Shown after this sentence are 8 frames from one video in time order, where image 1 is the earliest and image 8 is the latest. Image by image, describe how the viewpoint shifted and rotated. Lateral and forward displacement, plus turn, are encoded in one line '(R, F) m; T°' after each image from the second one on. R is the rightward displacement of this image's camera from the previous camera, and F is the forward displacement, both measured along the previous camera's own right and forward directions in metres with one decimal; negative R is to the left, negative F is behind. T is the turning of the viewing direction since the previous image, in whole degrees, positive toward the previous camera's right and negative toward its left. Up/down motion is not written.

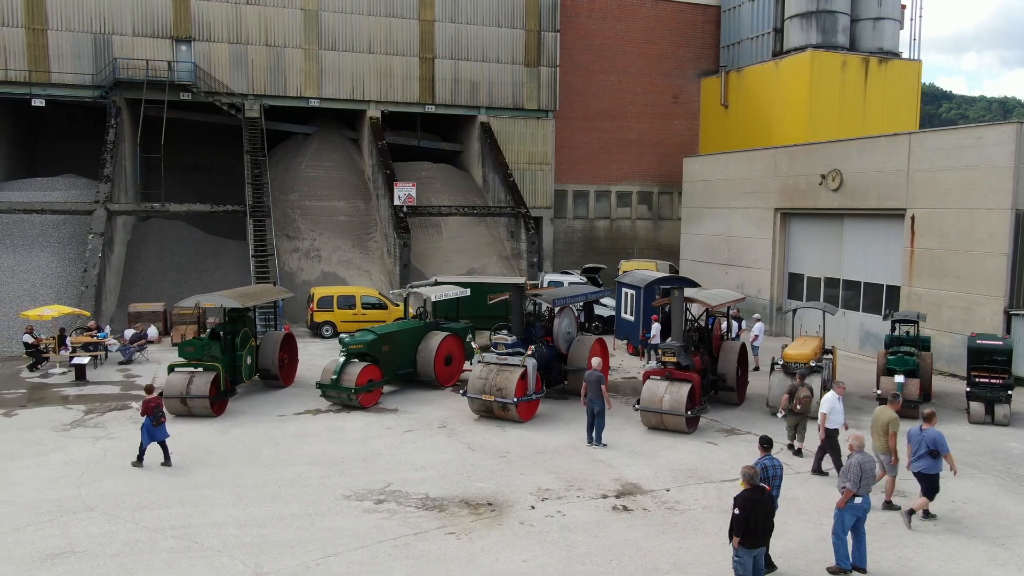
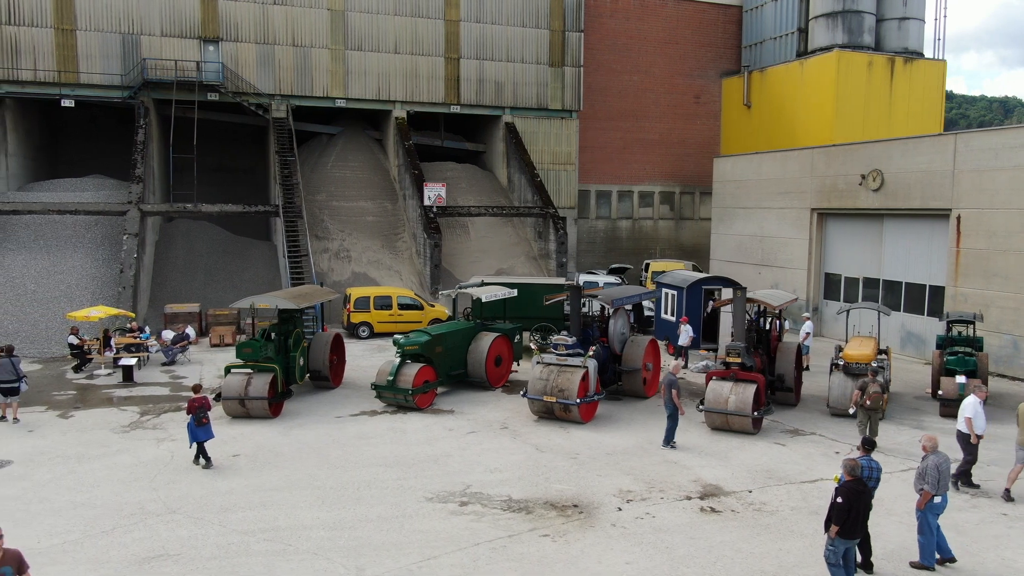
(-1.1, 0.0) m; 0°
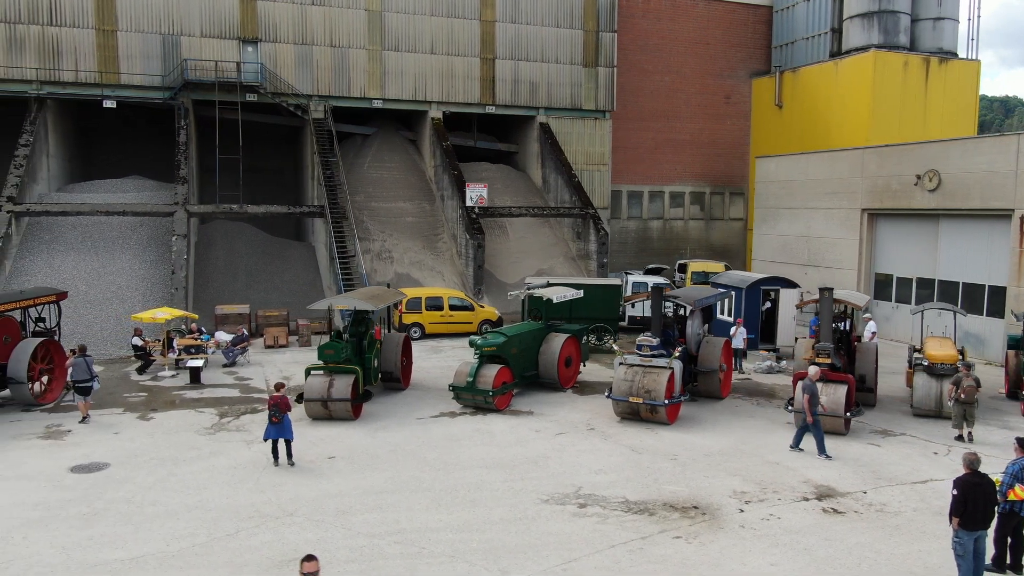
(-1.6, 0.0) m; 0°
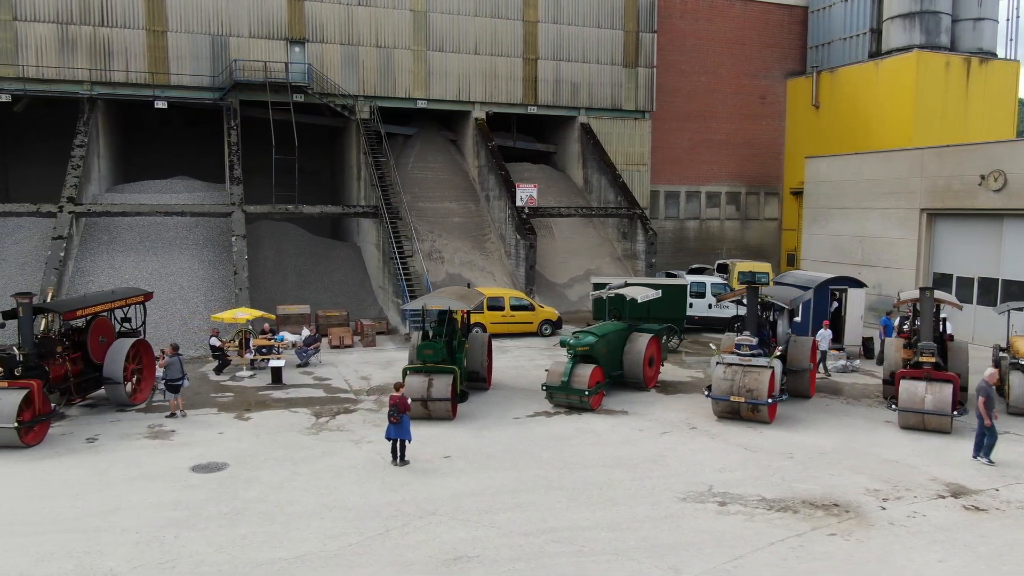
(-1.9, -0.1) m; 0°
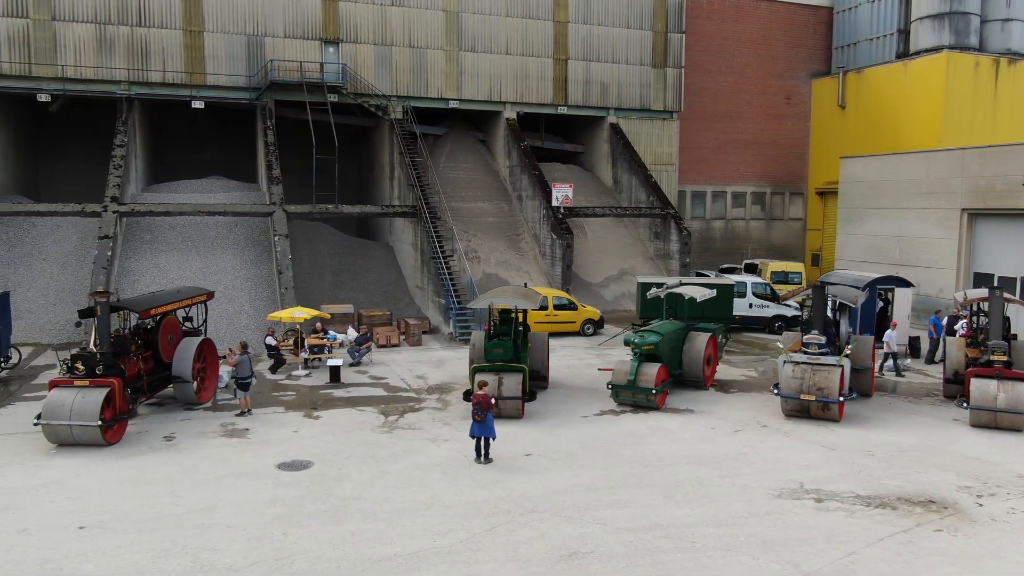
(-1.3, -0.1) m; 0°
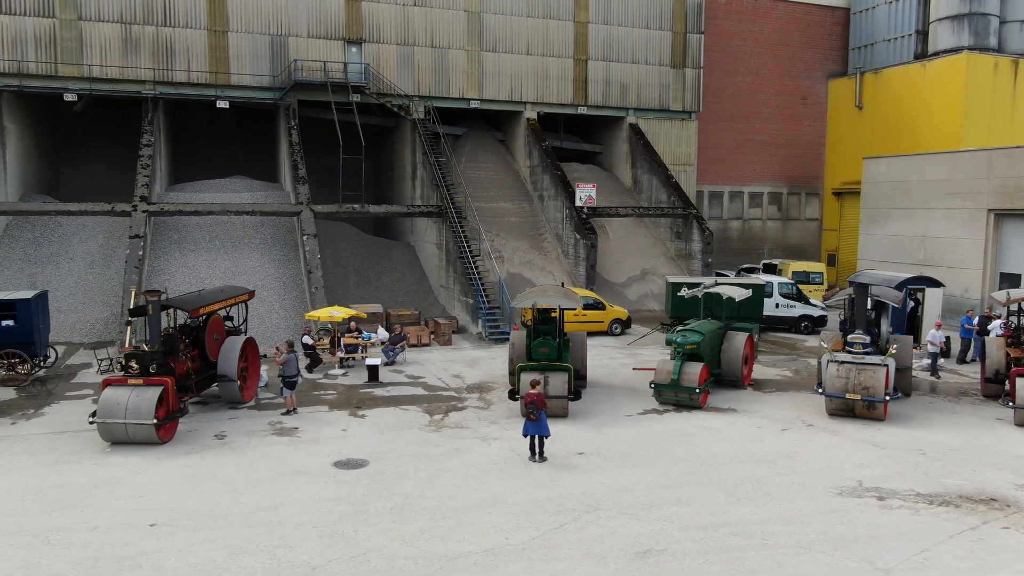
(-0.9, -0.1) m; 0°
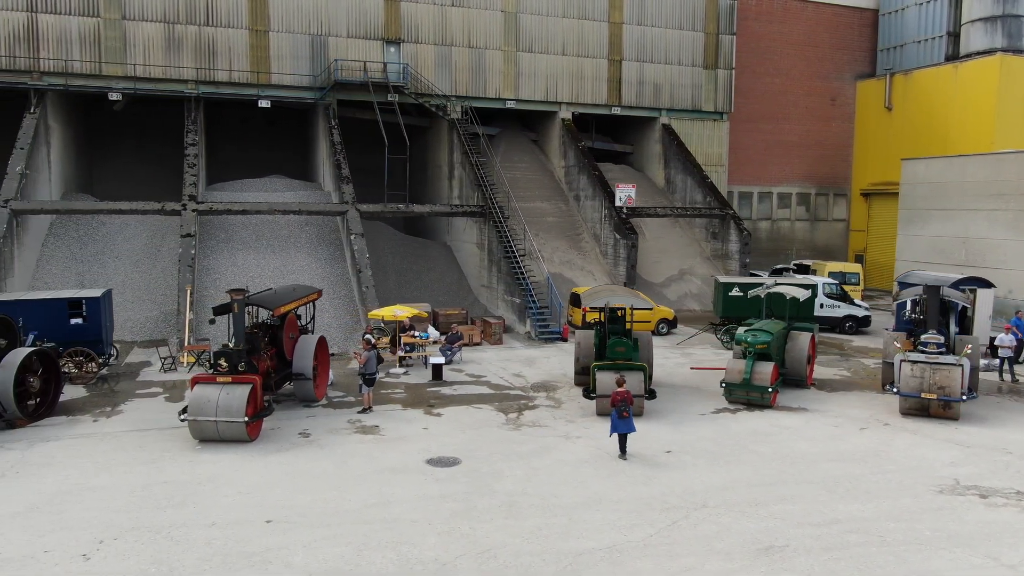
(-1.4, -0.1) m; 0°
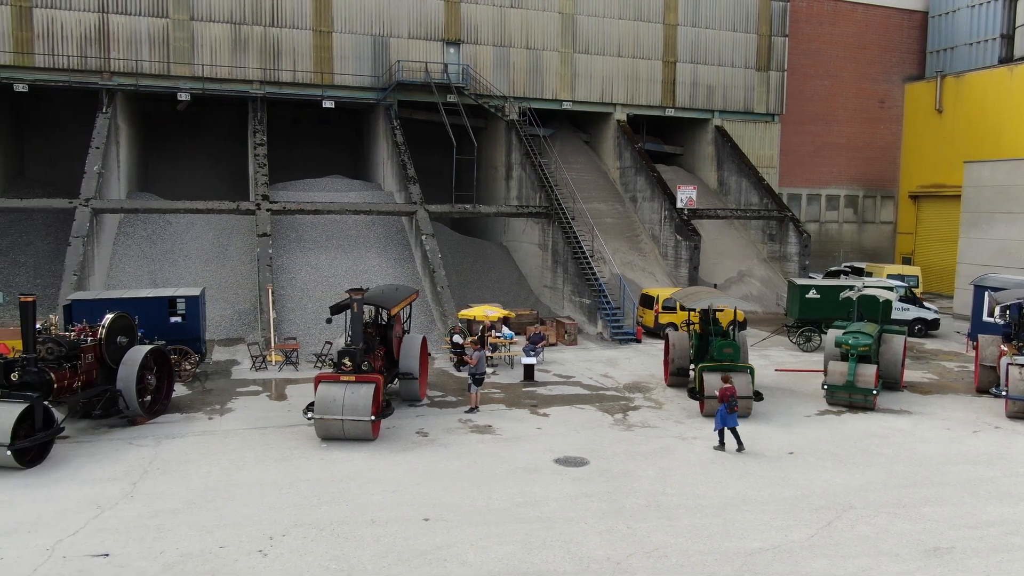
(-1.9, -0.1) m; 0°
